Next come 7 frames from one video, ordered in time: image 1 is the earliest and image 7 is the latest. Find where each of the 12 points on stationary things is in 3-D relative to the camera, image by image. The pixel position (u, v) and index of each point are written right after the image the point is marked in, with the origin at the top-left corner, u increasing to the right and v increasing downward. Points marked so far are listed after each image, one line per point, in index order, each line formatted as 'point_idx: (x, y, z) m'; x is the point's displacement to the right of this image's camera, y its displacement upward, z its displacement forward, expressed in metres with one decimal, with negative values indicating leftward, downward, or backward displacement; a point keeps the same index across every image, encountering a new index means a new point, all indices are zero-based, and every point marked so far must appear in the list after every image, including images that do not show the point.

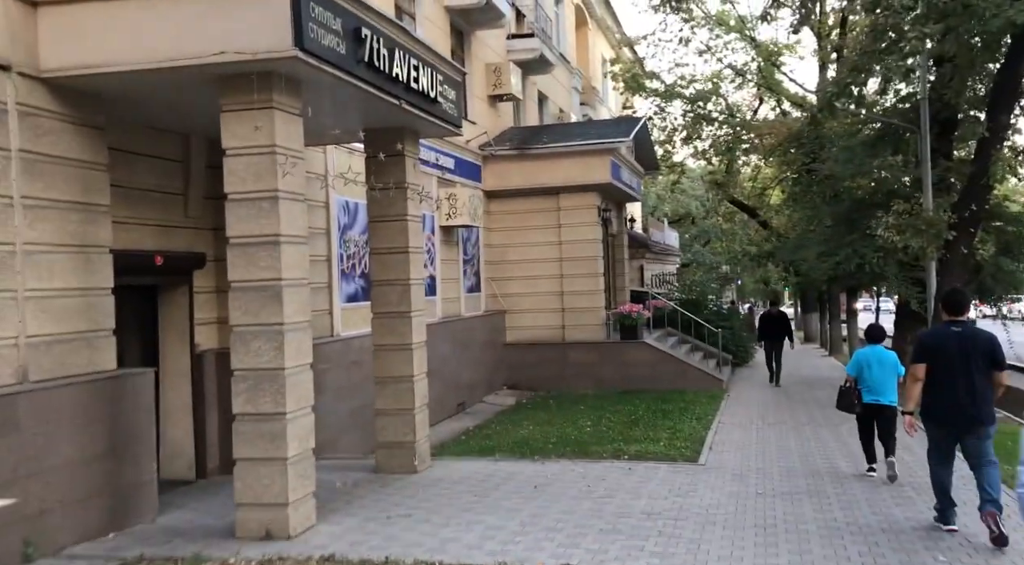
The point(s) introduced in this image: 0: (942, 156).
0: (+7.3, +2.1, +16.4) m
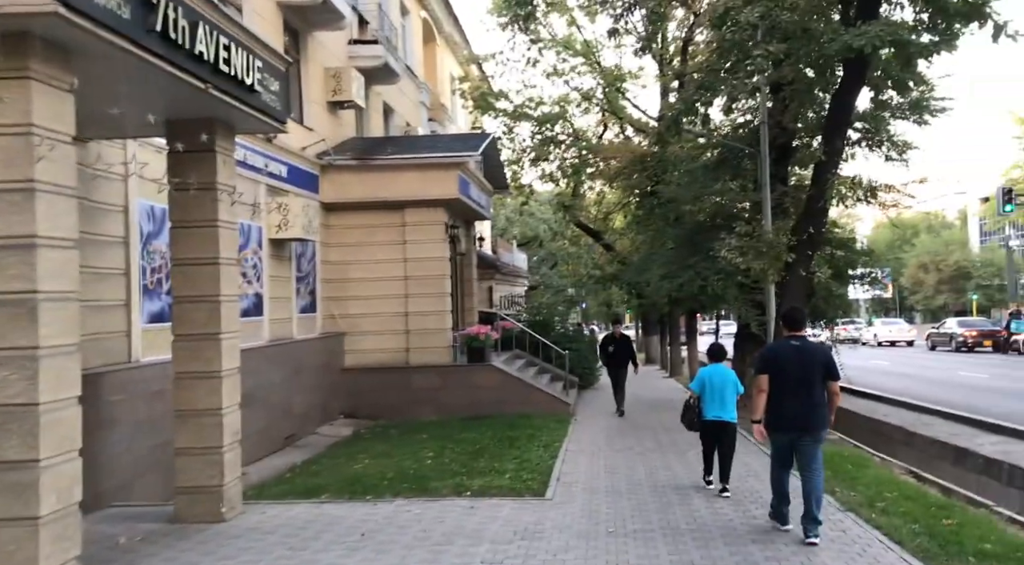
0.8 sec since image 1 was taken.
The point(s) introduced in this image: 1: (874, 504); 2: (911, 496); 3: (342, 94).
0: (+4.7, +1.8, +16.7) m
1: (+3.1, -1.9, +8.2) m
2: (+3.6, -1.9, +8.7) m
3: (-2.4, +2.6, +13.3) m
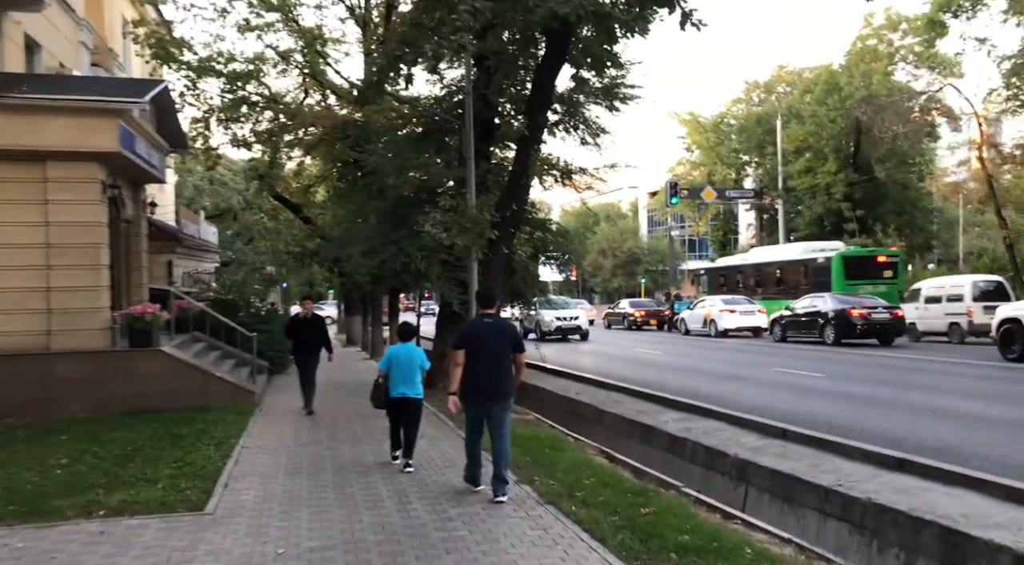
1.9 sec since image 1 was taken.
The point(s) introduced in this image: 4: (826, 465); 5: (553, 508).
0: (-0.5, +2.1, +16.3) m
1: (+0.5, -1.7, +7.7) m
2: (+0.8, -1.7, +8.4) m
3: (-6.2, +3.0, +10.8) m
4: (+2.7, -1.6, +8.4) m
5: (+0.3, -1.7, +7.2) m
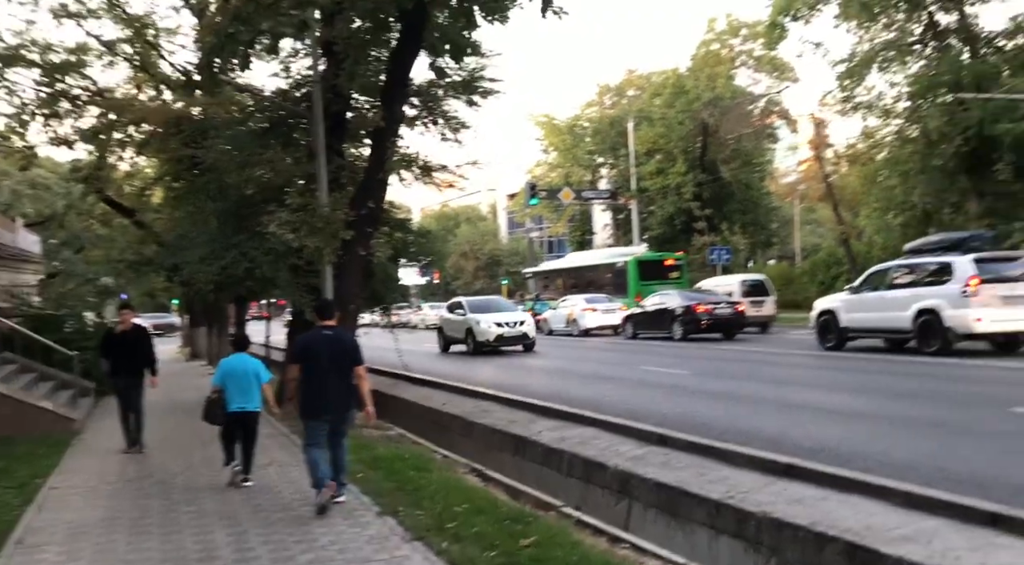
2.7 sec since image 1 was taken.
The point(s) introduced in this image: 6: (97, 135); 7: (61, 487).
0: (-2.8, +2.0, +15.1) m
1: (-0.5, -1.7, +6.8) m
2: (-0.2, -1.7, +7.5) m
3: (-7.6, +2.8, +8.9) m
4: (+1.6, -1.6, +7.8) m
5: (-0.6, -1.7, +6.2) m
6: (-8.4, +3.0, +19.3) m
7: (-3.8, -1.7, +8.0) m
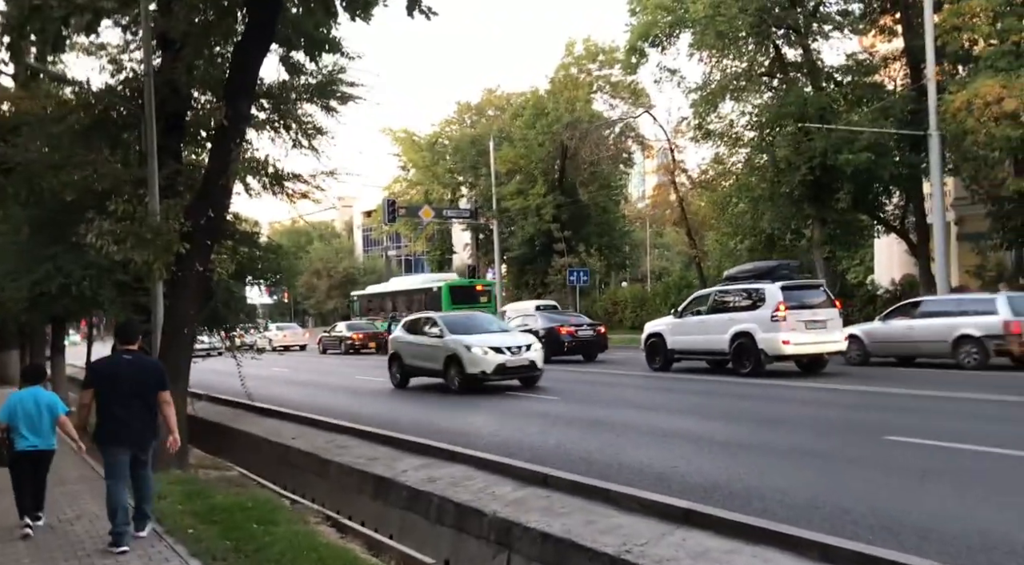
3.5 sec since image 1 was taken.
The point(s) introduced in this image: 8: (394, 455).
0: (-4.8, +1.8, +13.5) m
1: (-1.3, -1.8, +5.6) m
2: (-1.1, -1.9, +6.3) m
3: (-8.6, +2.7, +6.7) m
4: (+0.7, -1.7, +6.9) m
5: (-1.3, -1.8, +5.0) m
6: (-10.9, +2.7, +16.9) m
7: (-4.7, -1.8, +6.3) m
8: (-1.2, -1.7, +9.6) m
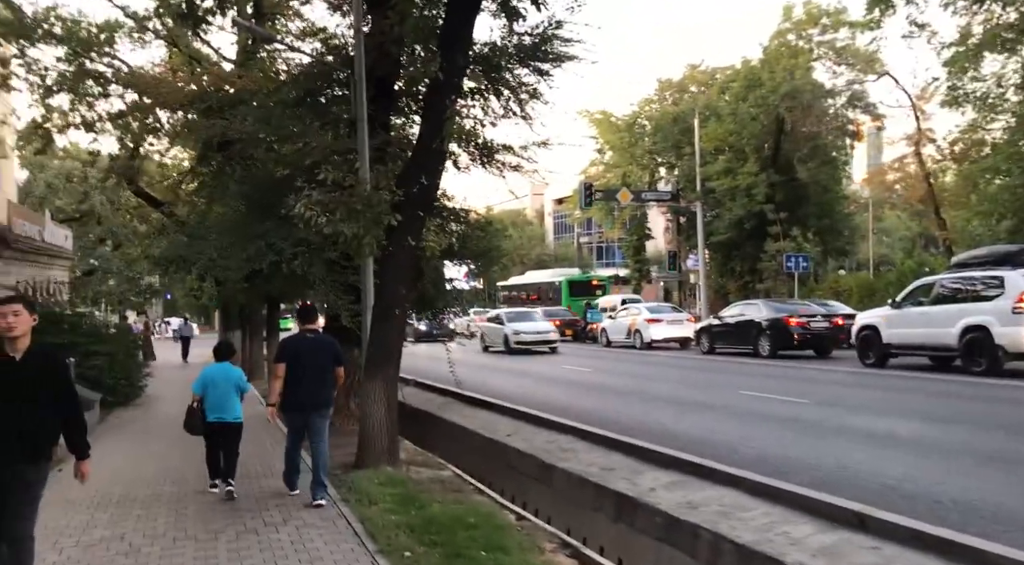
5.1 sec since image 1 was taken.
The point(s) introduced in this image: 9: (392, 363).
0: (-1.7, +2.0, +12.5) m
1: (+0.2, -1.7, +4.1) m
2: (+0.4, -1.7, +4.8) m
3: (-6.8, +2.9, +6.6) m
4: (+2.3, -1.6, +5.1) m
5: (0.0, -1.7, +3.6) m
6: (-7.1, +3.1, +17.0) m
7: (-3.1, -1.6, +5.5) m
8: (+1.0, -1.5, +8.0) m
9: (-1.3, -0.9, +10.4) m
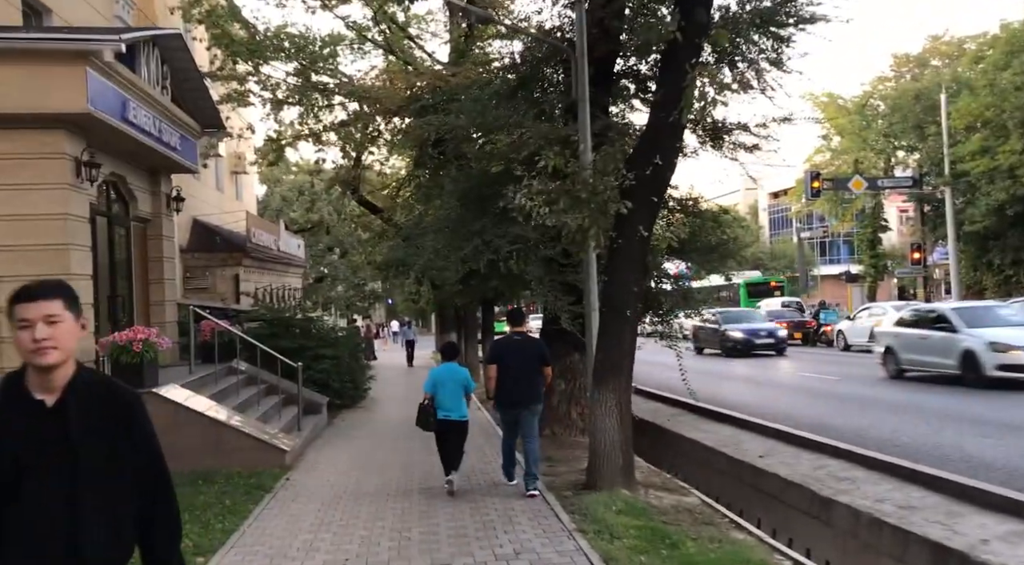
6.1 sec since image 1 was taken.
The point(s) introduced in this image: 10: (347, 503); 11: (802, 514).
0: (+1.1, +2.1, +11.4) m
1: (+1.2, -1.6, +2.7) m
2: (+1.6, -1.7, +3.3) m
3: (-5.2, +2.9, +6.7) m
4: (+3.5, -1.5, +3.2) m
5: (+0.9, -1.6, +2.2) m
6: (-3.2, +3.0, +16.9) m
7: (-1.7, -1.6, +4.8) m
8: (+2.8, -1.5, +6.4) m
9: (+1.1, -0.8, +9.2) m
10: (-1.7, -2.2, +9.5) m
11: (+2.2, -1.8, +7.3) m
